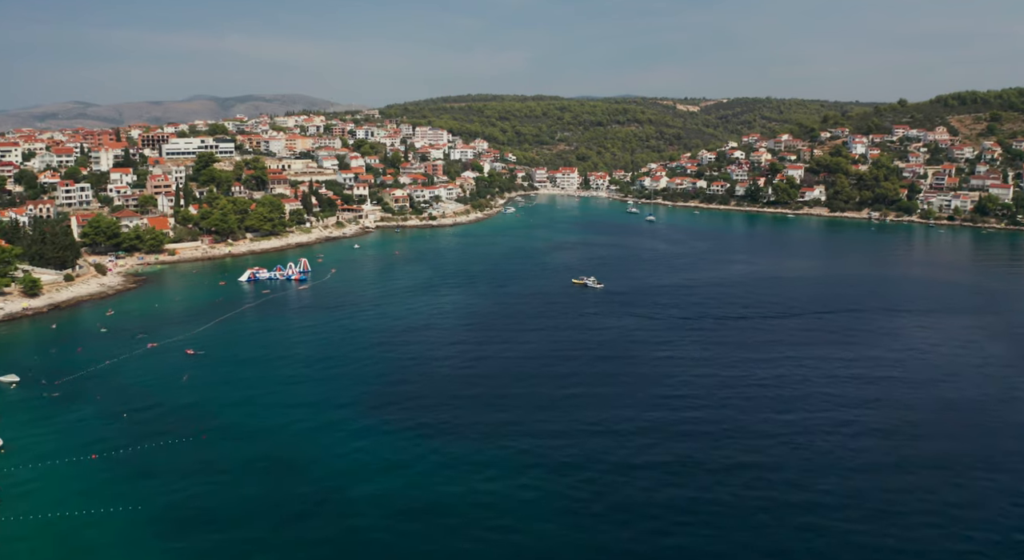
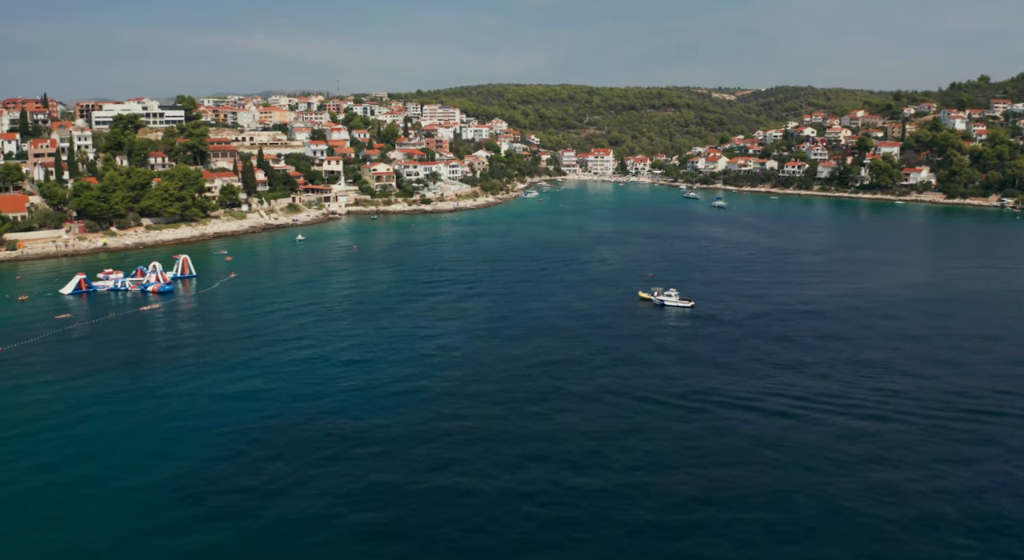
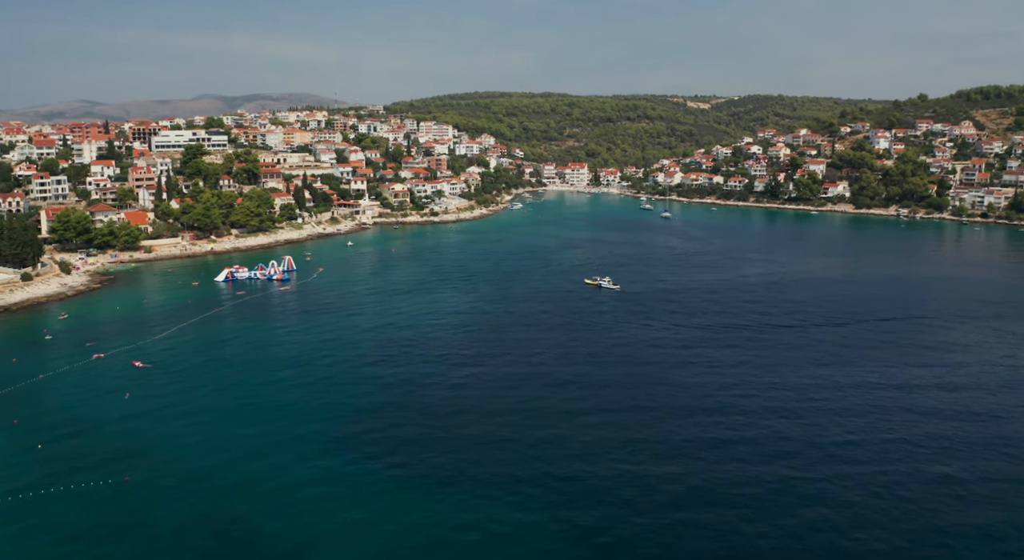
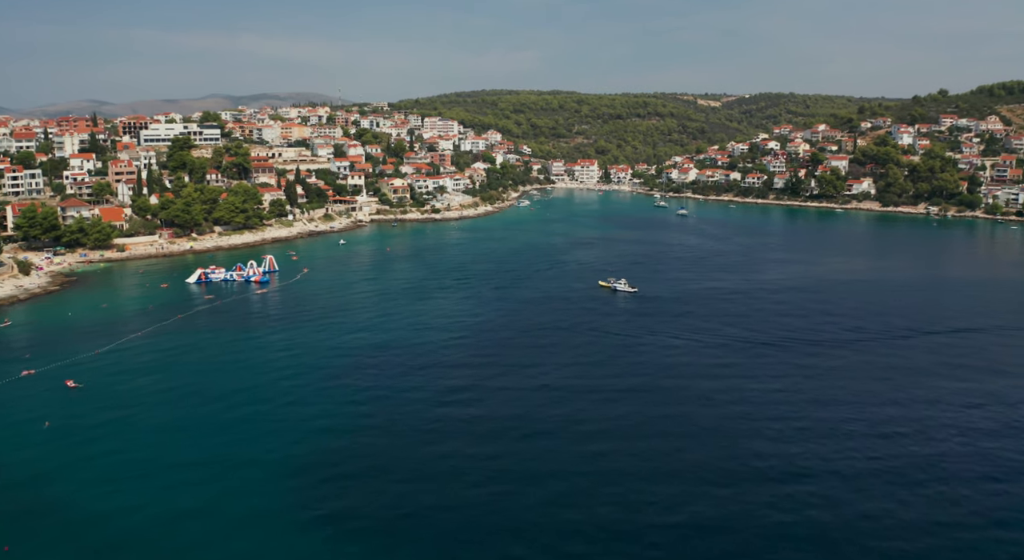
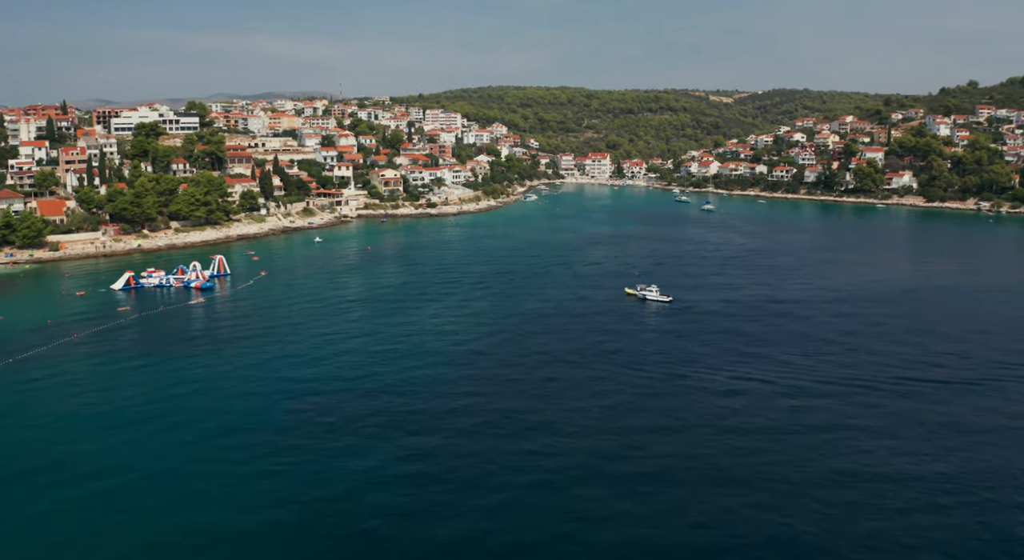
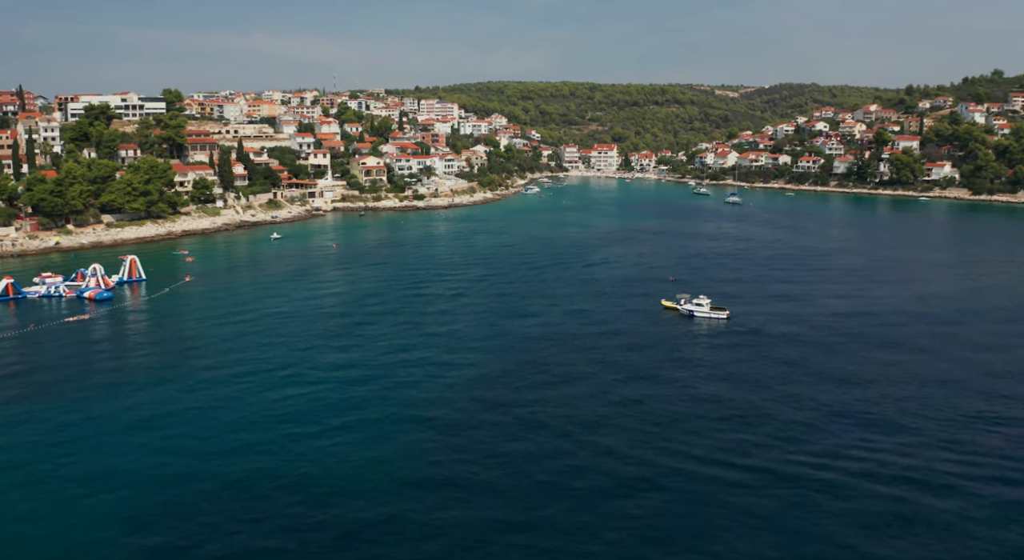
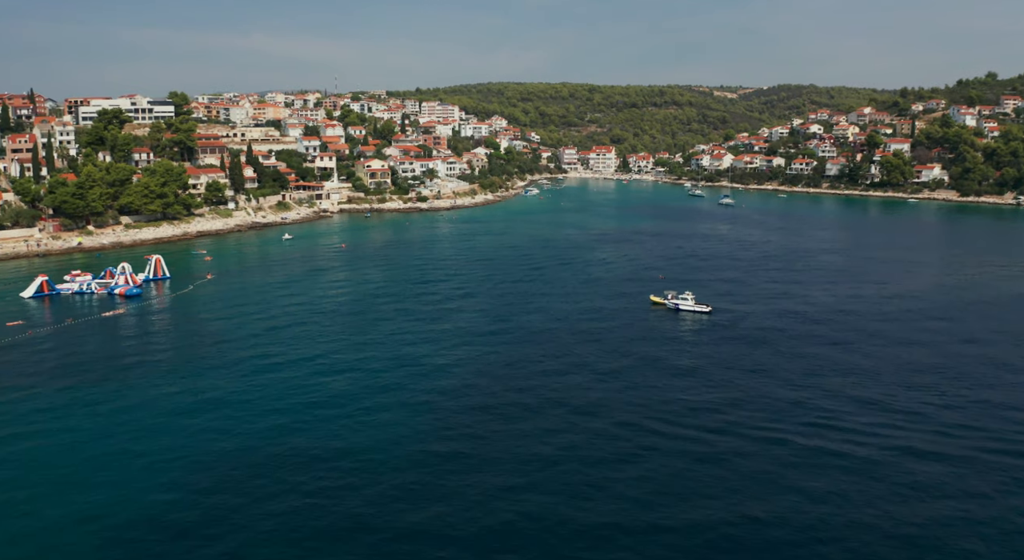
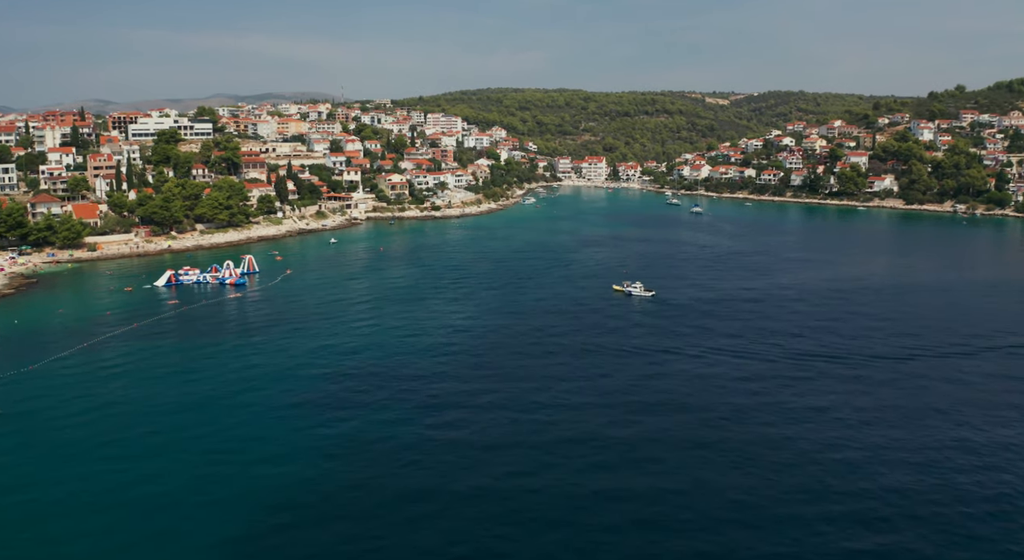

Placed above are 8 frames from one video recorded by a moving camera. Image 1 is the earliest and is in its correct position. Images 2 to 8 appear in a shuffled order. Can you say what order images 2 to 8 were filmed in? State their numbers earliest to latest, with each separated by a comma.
3, 4, 8, 5, 2, 7, 6
